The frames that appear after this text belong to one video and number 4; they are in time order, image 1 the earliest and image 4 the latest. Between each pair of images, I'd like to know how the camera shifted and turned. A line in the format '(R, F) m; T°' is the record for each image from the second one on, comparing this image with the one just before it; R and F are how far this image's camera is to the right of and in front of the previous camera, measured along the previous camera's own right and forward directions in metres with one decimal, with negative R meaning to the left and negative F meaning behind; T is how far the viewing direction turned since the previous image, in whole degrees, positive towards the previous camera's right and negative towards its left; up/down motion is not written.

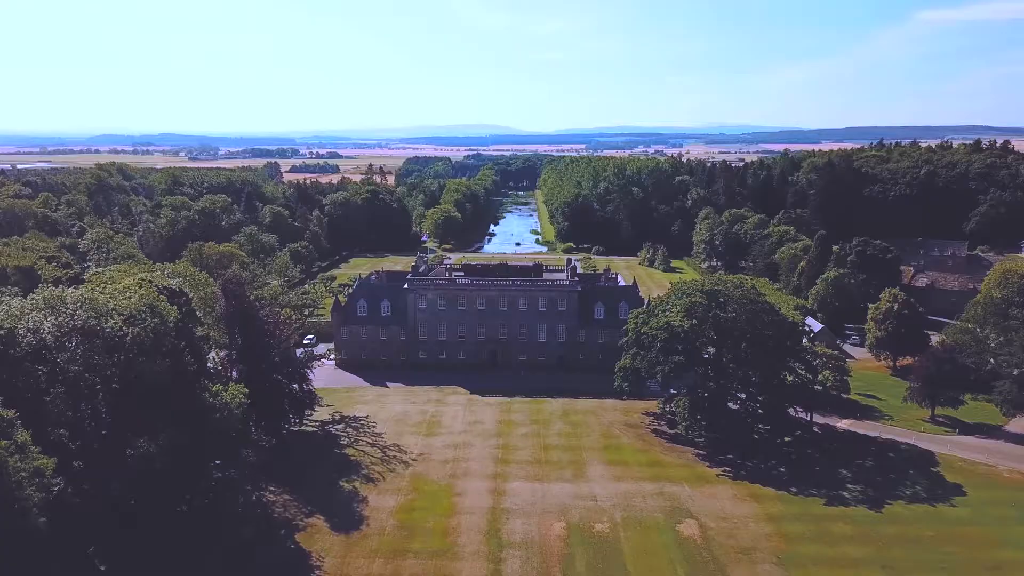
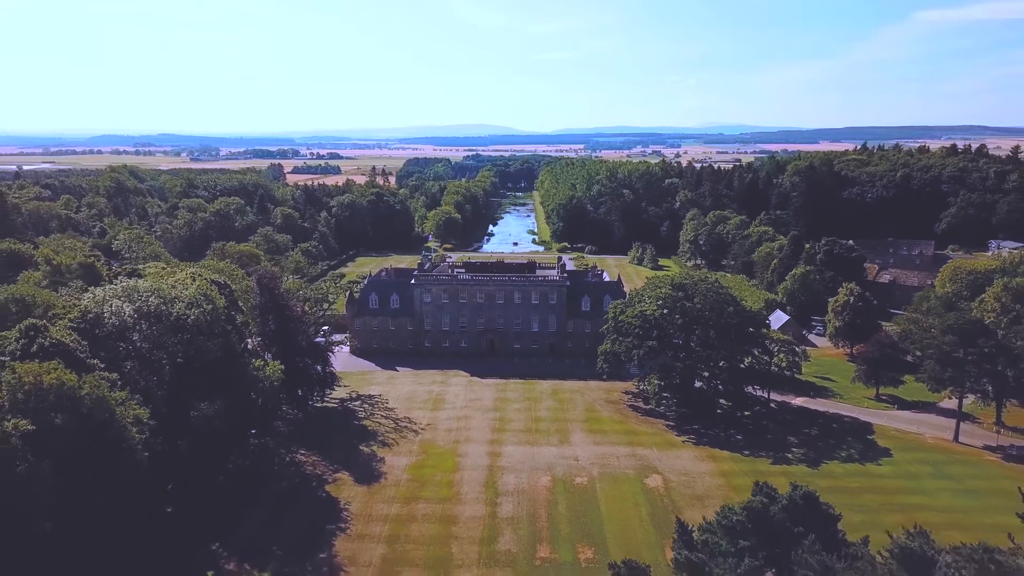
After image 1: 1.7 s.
(+0.3, -6.7) m; 0°
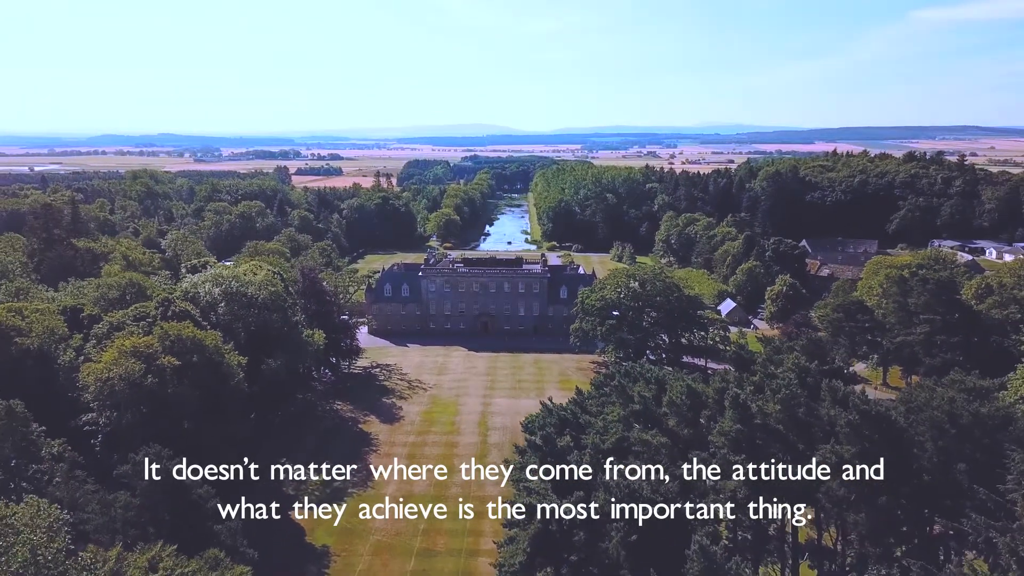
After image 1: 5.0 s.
(+0.9, -13.3) m; 0°
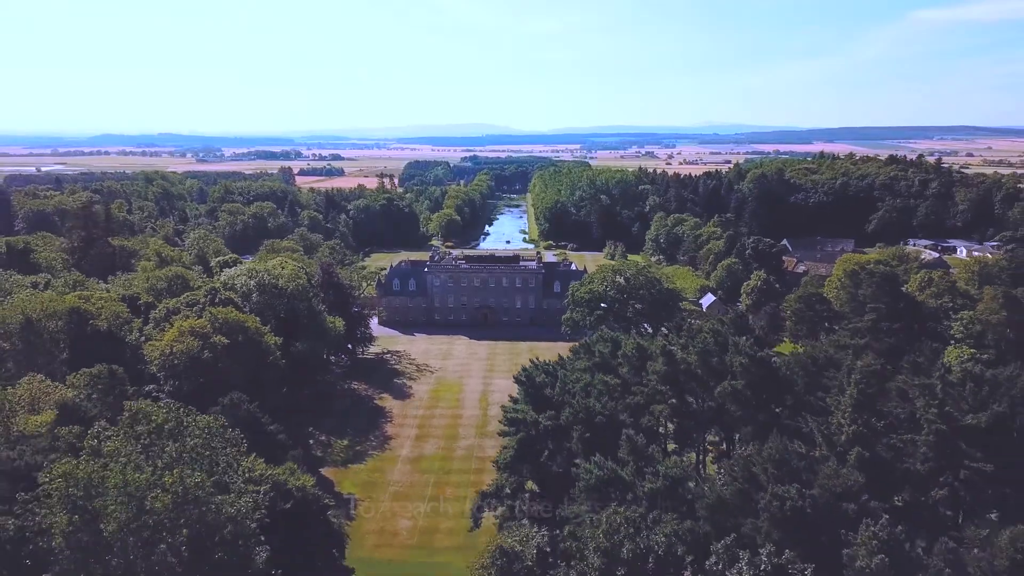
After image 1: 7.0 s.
(+0.2, -7.2) m; 0°
